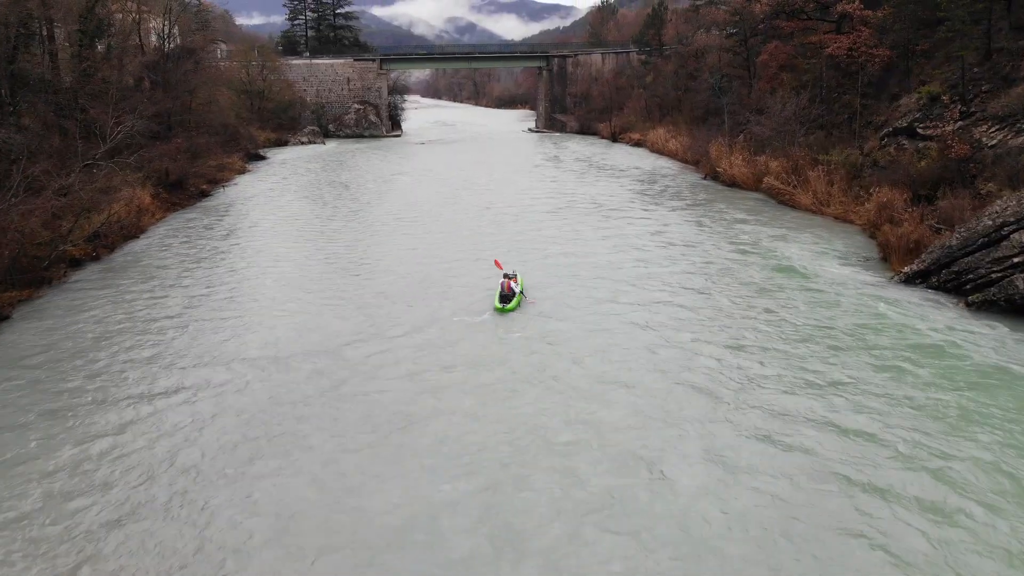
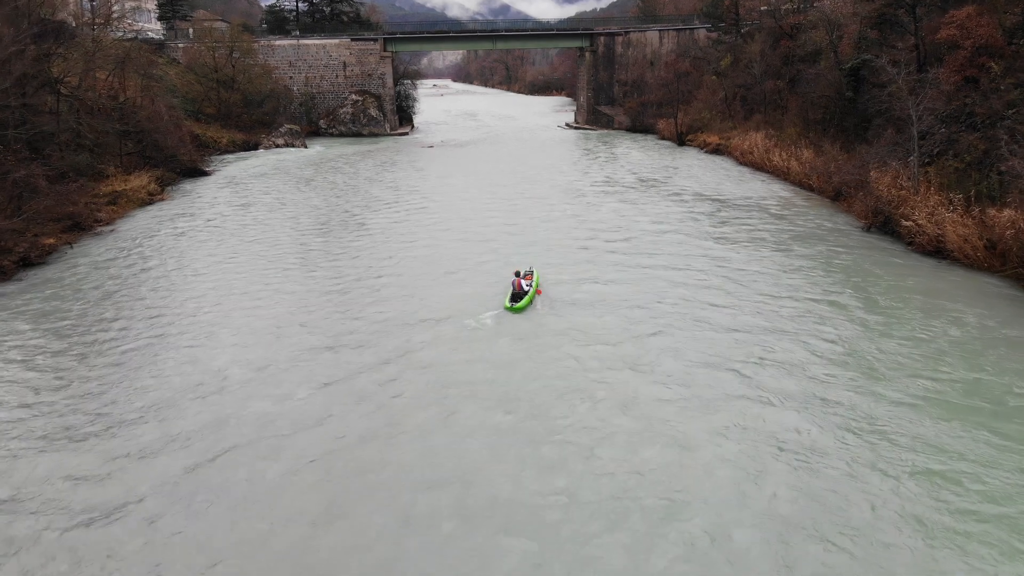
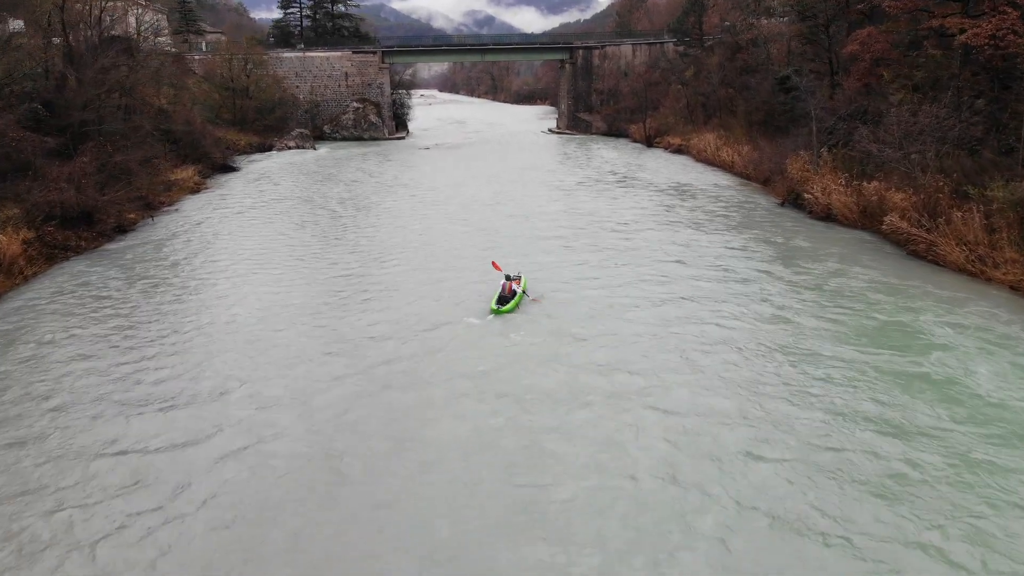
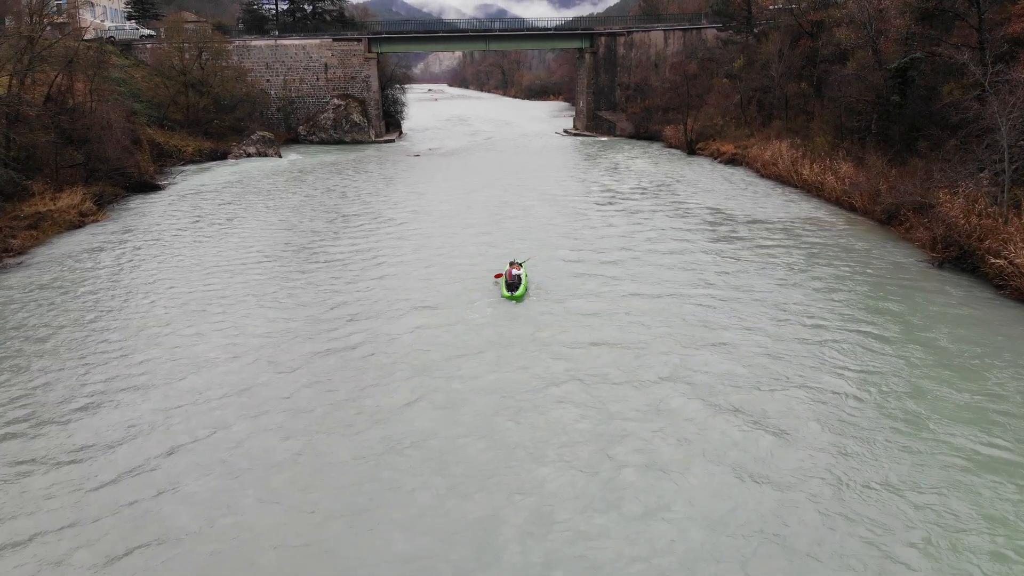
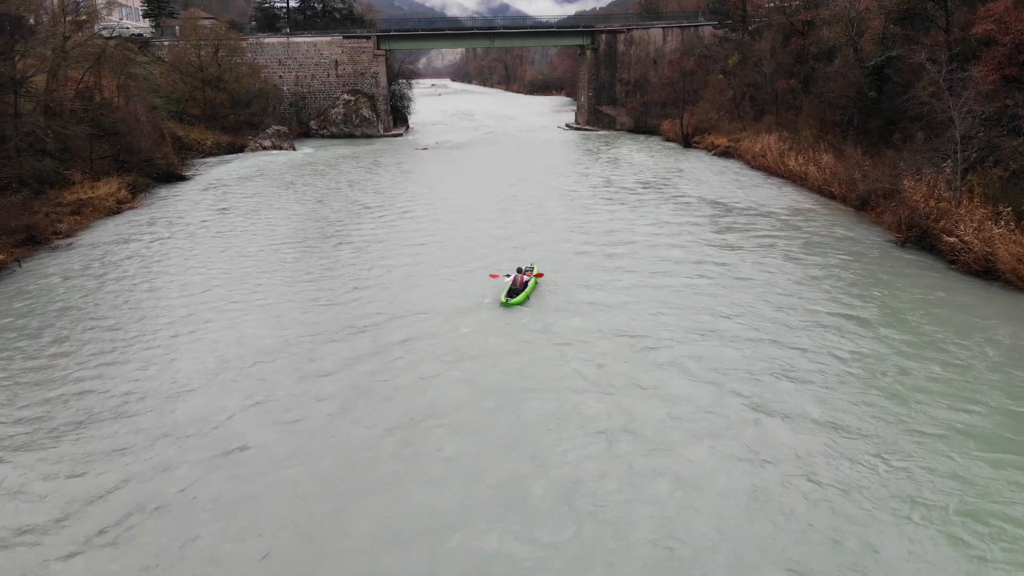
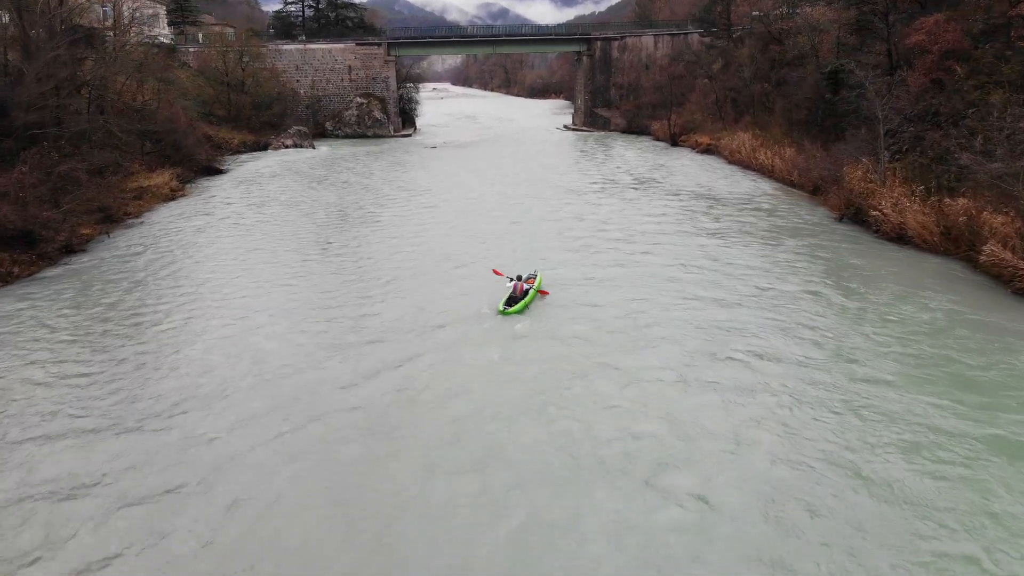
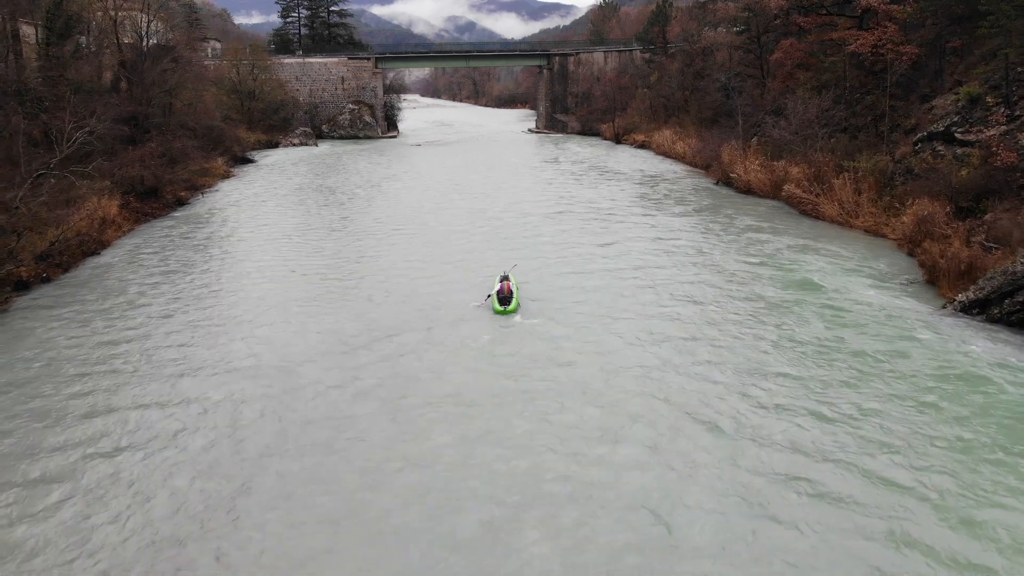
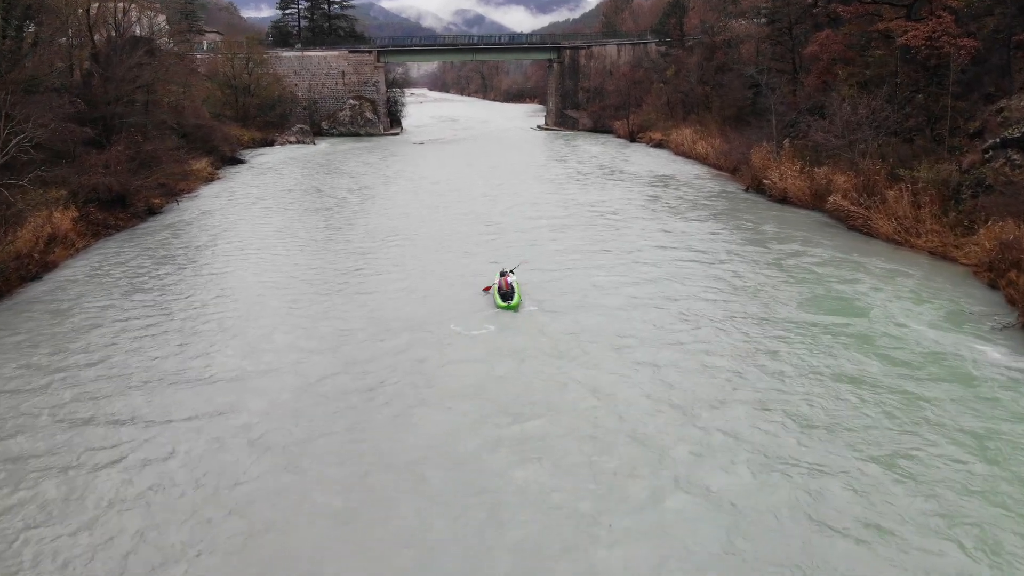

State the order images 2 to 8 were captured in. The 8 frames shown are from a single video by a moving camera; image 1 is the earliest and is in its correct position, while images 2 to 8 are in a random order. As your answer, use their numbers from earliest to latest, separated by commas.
7, 8, 3, 6, 2, 5, 4
